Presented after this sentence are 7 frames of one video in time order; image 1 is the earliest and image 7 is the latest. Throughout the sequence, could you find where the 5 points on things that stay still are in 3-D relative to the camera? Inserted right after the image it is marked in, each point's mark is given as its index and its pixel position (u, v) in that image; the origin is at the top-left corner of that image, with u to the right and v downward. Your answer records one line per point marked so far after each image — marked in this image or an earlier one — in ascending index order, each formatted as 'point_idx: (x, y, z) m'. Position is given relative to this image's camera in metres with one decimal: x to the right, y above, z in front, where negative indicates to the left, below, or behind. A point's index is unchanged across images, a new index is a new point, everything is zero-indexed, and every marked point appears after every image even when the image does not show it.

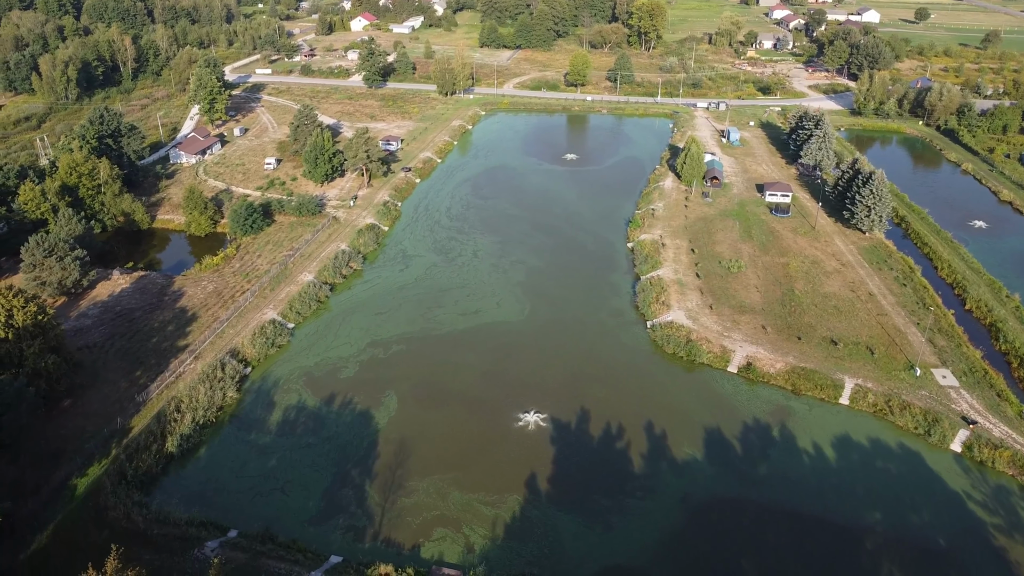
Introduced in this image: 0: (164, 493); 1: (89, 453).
0: (-10.4, -6.1, +18.2) m
1: (-13.0, -5.1, +18.9) m
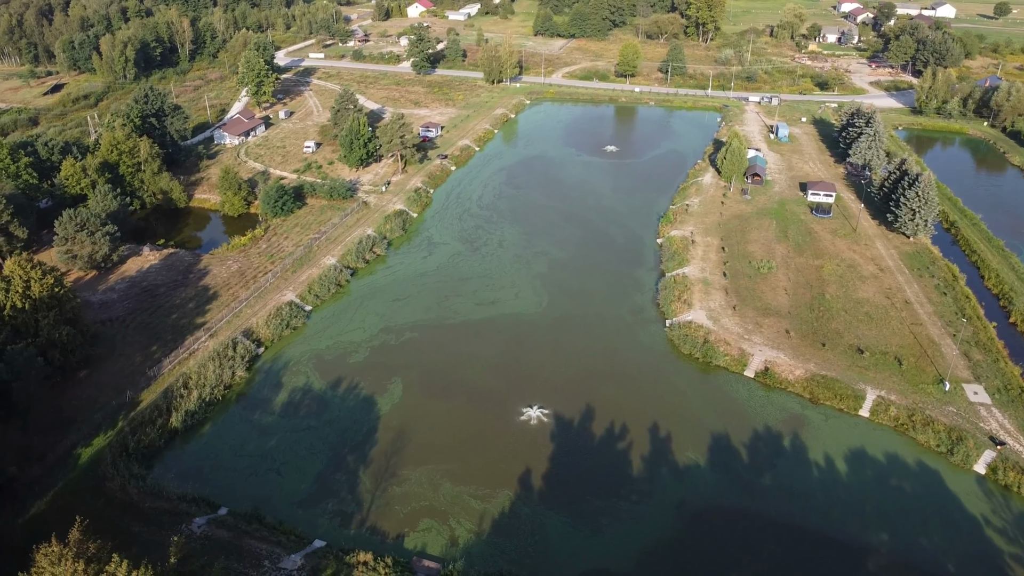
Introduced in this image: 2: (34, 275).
0: (-10.6, -5.5, +18.5) m
1: (-13.1, -4.3, +19.3) m
2: (-15.8, +0.4, +20.2) m
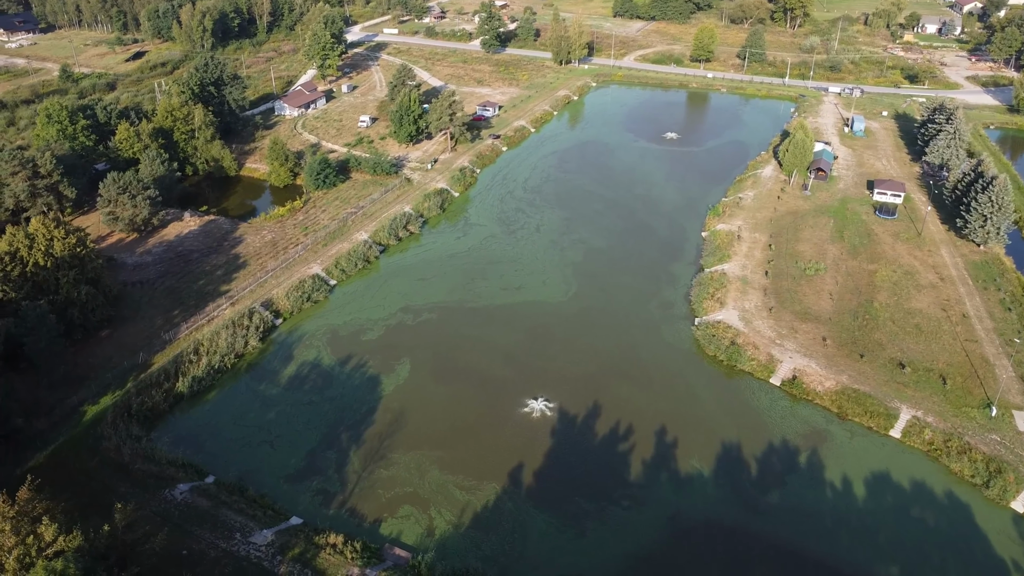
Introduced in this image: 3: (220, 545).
0: (-10.8, -4.4, +18.8) m
1: (-13.1, -3.1, +19.8) m
2: (-15.5, +1.8, +20.8) m
3: (-6.6, -5.8, +13.8) m
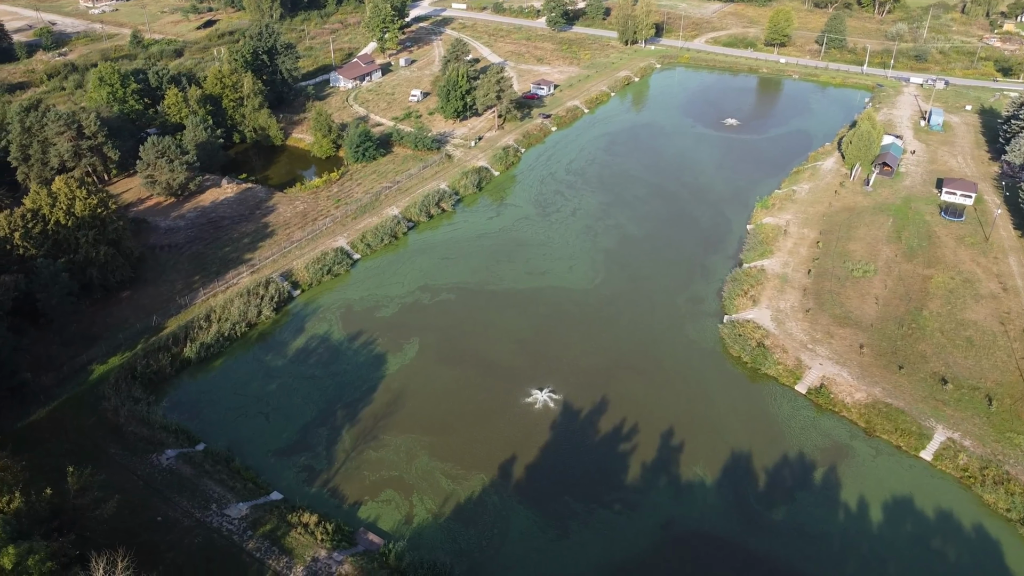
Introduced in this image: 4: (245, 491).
0: (-10.8, -3.3, +19.1) m
1: (-13.0, -1.8, +20.2) m
2: (-14.9, +3.2, +21.2) m
3: (-7.1, -5.1, +13.8) m
4: (-6.4, -4.9, +14.7) m
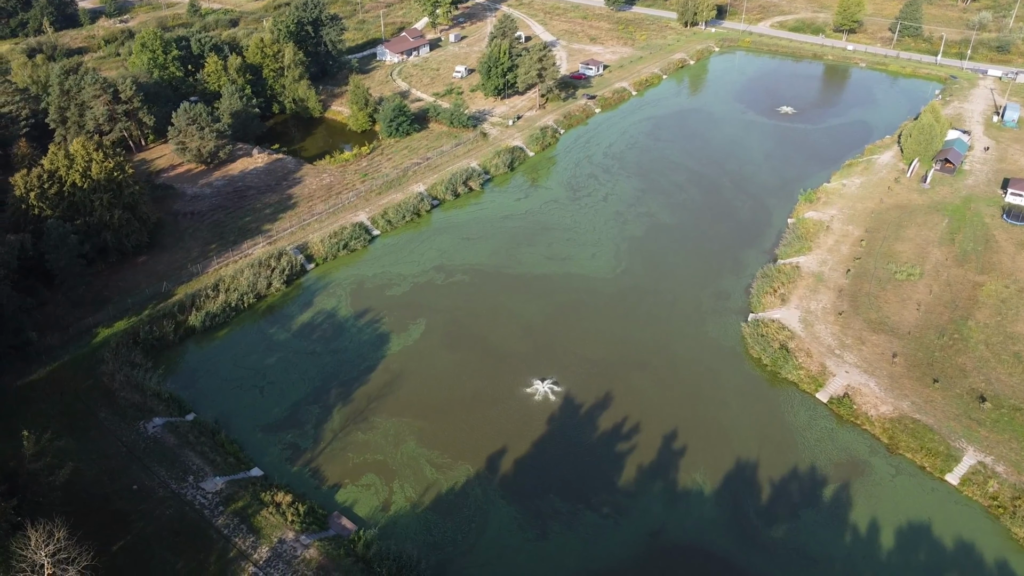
0: (-10.8, -2.3, +19.1) m
1: (-12.8, -0.7, +20.4) m
2: (-14.5, +4.5, +21.3) m
3: (-7.6, -4.4, +13.7) m
4: (-6.8, -4.2, +14.6) m
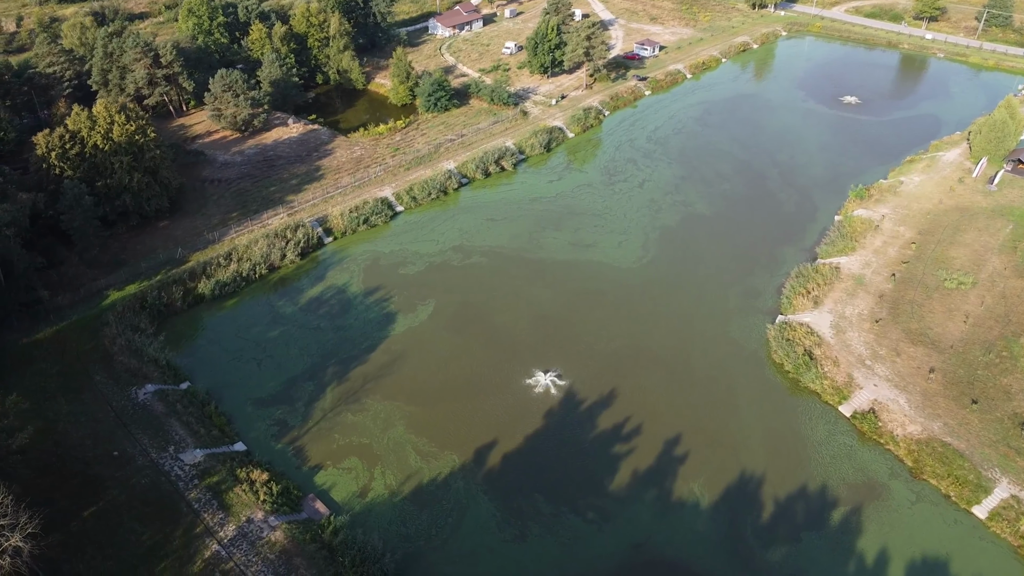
0: (-10.7, -1.3, +19.3) m
1: (-12.5, +0.5, +20.6) m
2: (-13.8, +5.9, +21.4) m
3: (-8.1, -3.7, +13.7) m
4: (-7.1, -3.5, +14.5) m
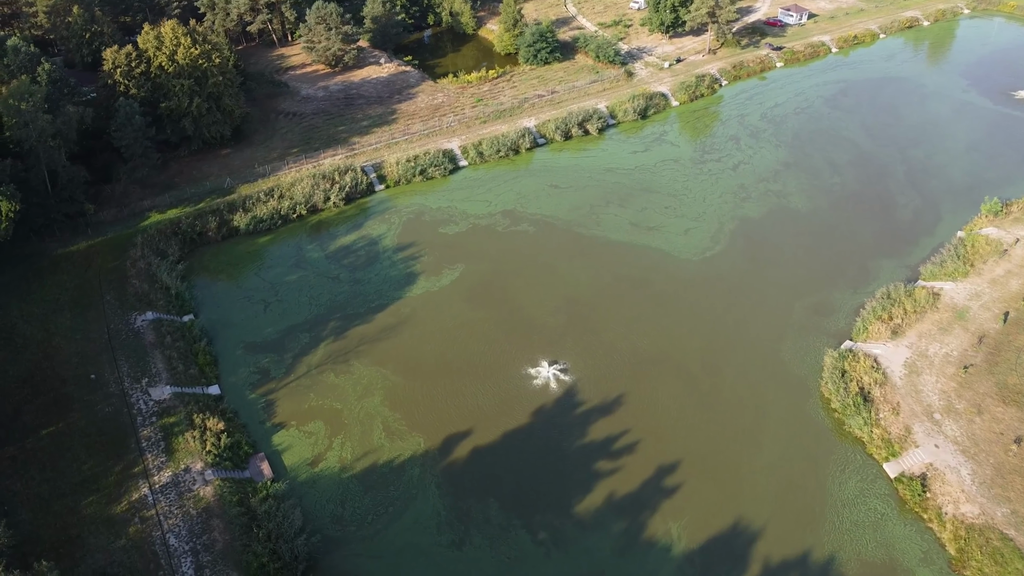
0: (-10.1, +1.0, +19.7) m
1: (-11.3, +3.1, +21.1) m
2: (-11.7, +8.6, +21.7) m
3: (-8.8, -2.2, +13.9) m
4: (-7.8, -2.1, +14.6) m
